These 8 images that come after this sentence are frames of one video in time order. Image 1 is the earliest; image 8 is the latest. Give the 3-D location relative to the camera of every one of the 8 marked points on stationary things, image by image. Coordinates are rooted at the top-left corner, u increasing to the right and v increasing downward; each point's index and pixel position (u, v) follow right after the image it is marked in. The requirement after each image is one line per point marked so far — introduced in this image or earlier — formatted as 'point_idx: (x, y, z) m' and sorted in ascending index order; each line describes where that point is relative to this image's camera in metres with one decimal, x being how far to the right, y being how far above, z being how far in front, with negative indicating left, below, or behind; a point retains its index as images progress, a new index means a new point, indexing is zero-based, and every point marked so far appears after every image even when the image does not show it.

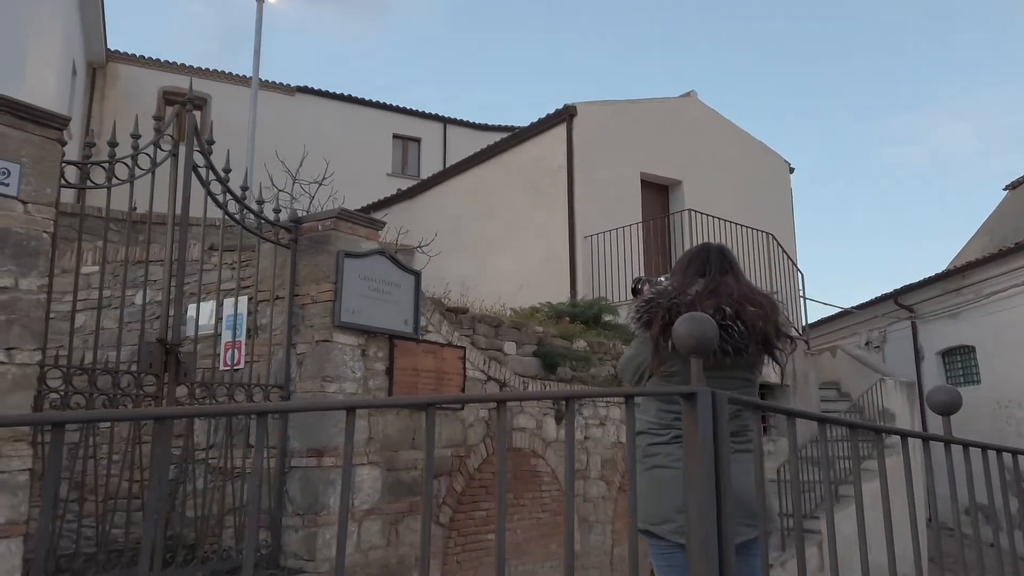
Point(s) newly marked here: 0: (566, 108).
0: (+0.9, +3.0, +12.8) m
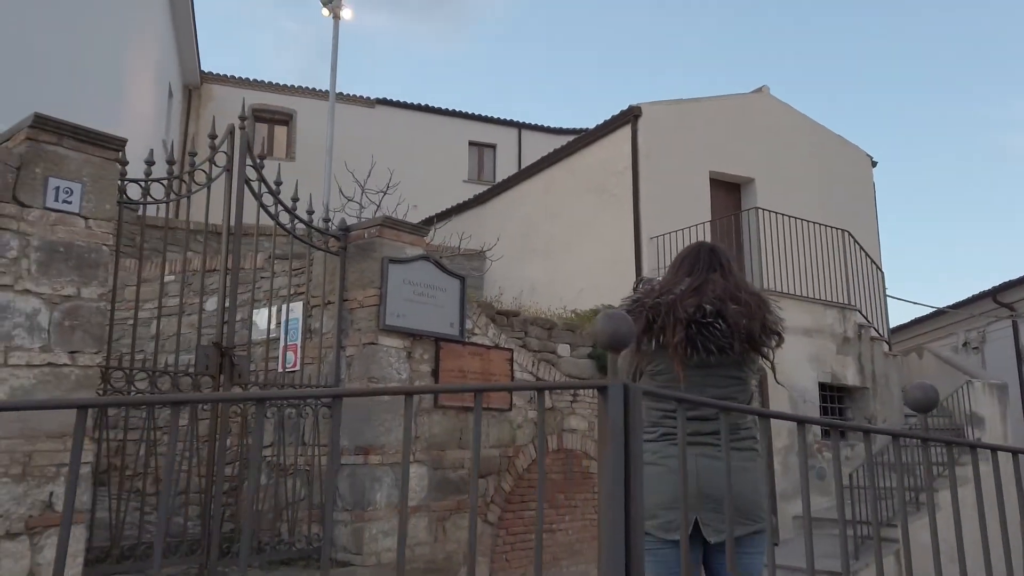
0: (+2.0, +3.0, +12.8) m
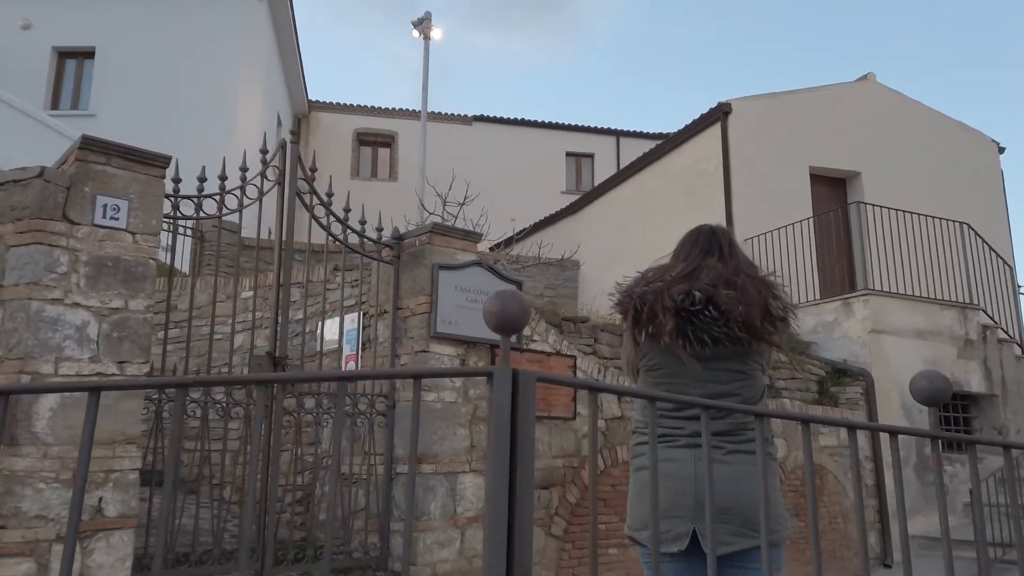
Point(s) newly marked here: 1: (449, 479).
0: (+3.4, +2.9, +12.3) m
1: (-0.4, -1.3, +5.2) m
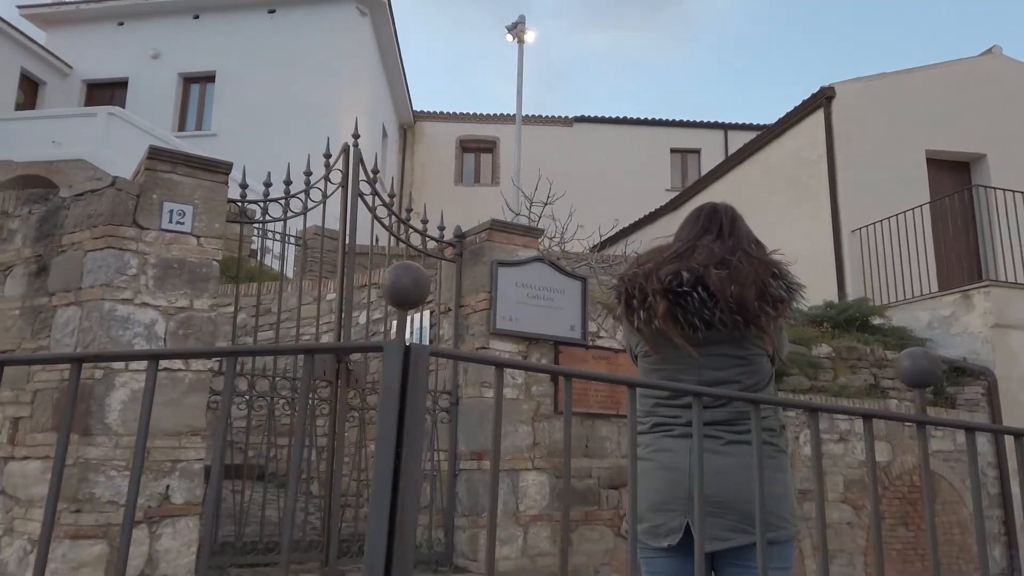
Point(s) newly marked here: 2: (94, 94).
0: (+4.7, +3.0, +11.6) m
1: (0.0, -1.3, +5.2) m
2: (-10.0, +4.7, +18.4) m
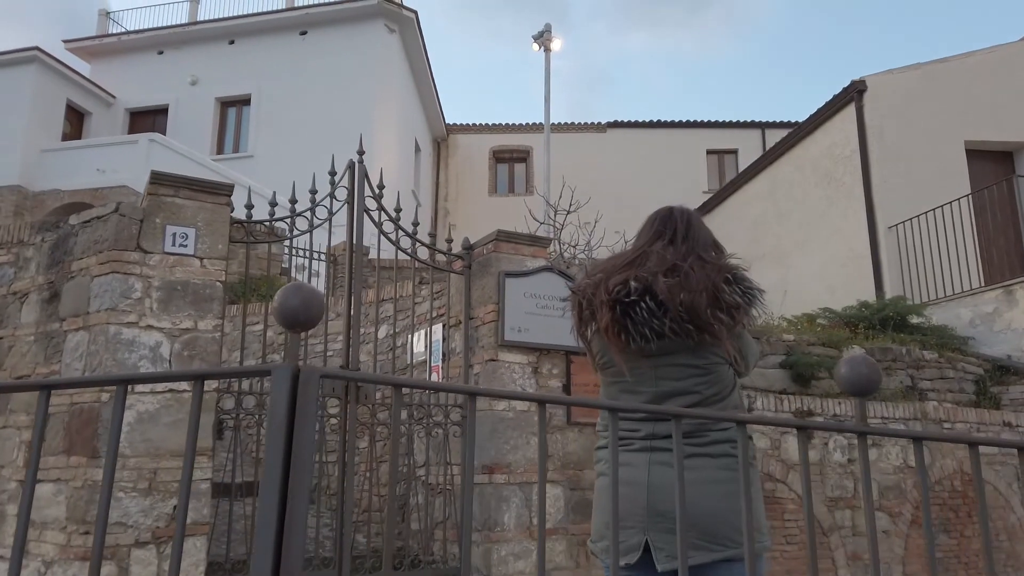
0: (+5.0, +3.0, +11.3) m
1: (+0.1, -1.3, +5.1) m
2: (-9.3, +4.1, +19.0) m
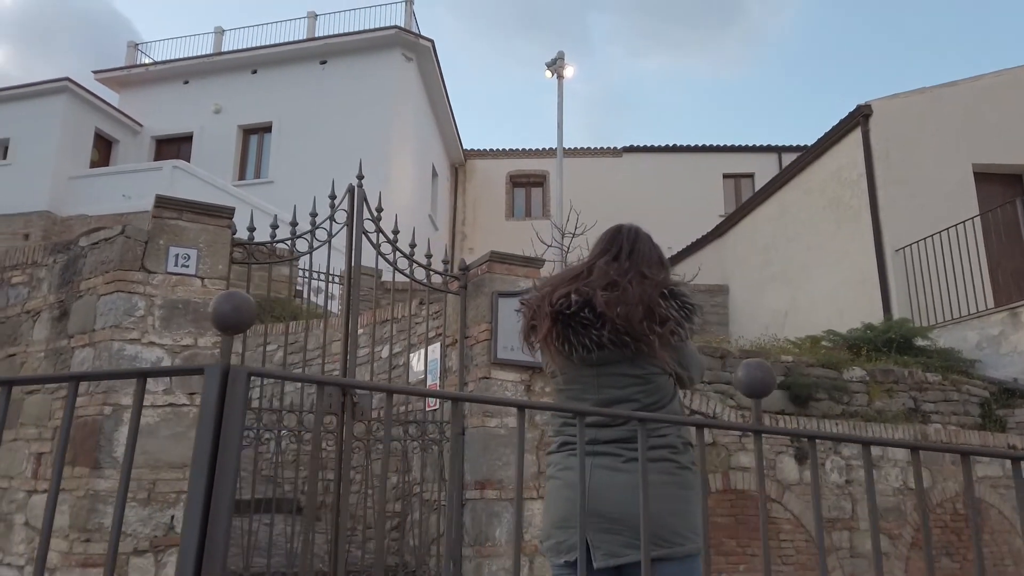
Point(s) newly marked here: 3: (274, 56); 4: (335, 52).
0: (+5.2, +2.7, +11.4) m
1: (0.0, -1.5, +5.2) m
2: (-8.9, +3.5, +19.5) m
3: (-5.8, +5.7, +18.7) m
4: (-4.3, +5.7, +18.5) m
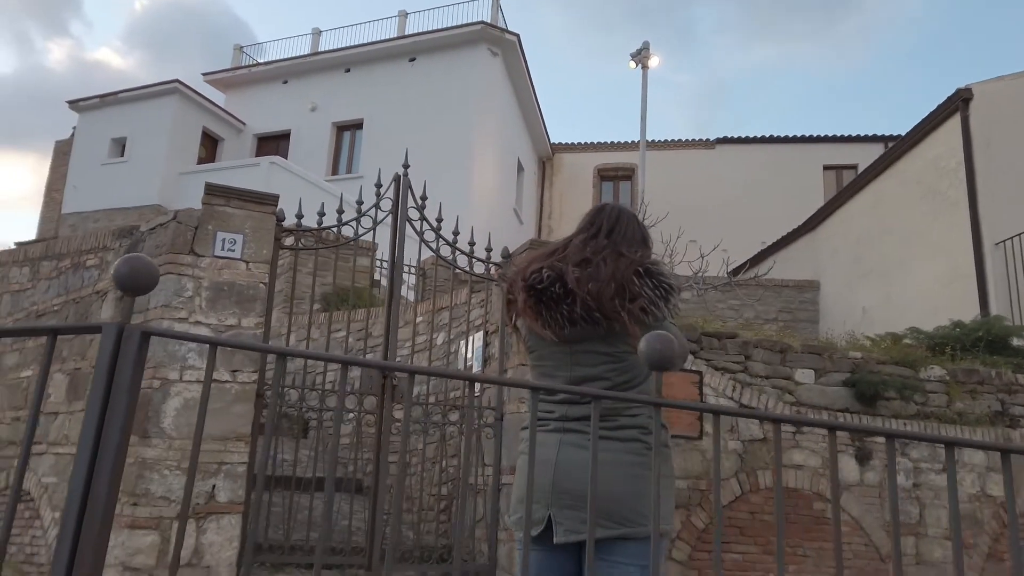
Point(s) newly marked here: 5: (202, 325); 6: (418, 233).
0: (+6.2, +2.7, +10.7) m
1: (+0.3, -1.4, +5.2) m
2: (-6.7, +3.8, +20.5) m
3: (-3.7, +5.9, +19.3) m
4: (-2.2, +5.9, +18.9) m
5: (-1.9, -0.2, +4.7) m
6: (-0.7, +0.4, +5.8) m
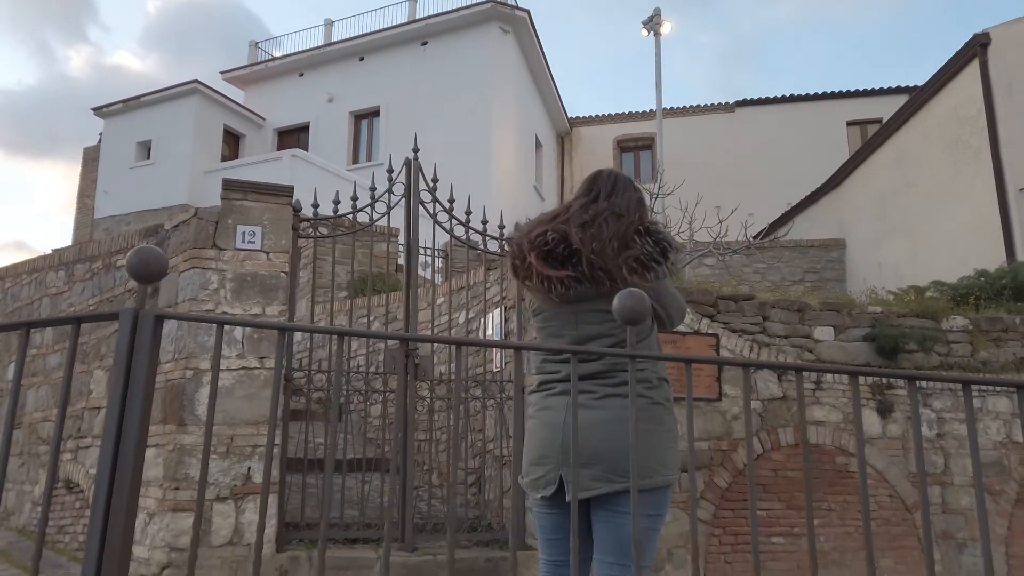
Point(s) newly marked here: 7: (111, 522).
0: (+6.3, +3.4, +10.4) m
1: (+0.4, -1.2, +5.3) m
2: (-6.3, +4.0, +20.8) m
3: (-3.5, +6.2, +19.4) m
4: (-2.0, +6.4, +18.9) m
5: (-1.8, -0.2, +4.9) m
6: (-0.6, +0.6, +5.9) m
7: (-1.0, -0.6, +2.0) m
